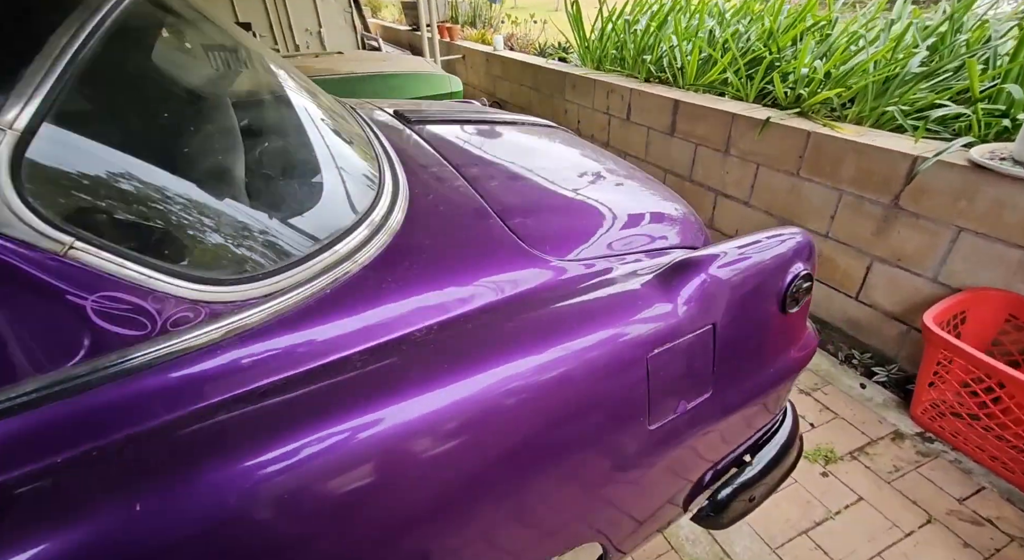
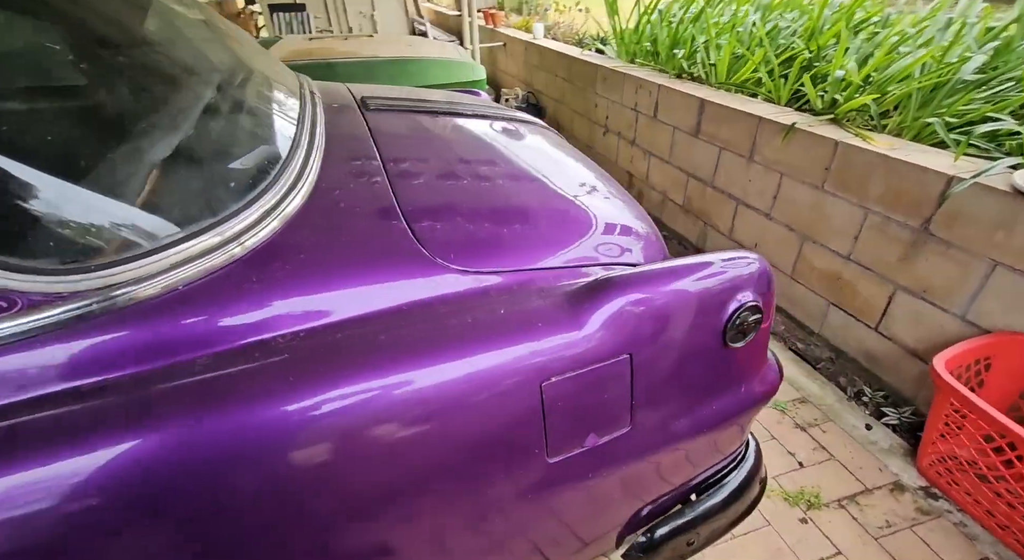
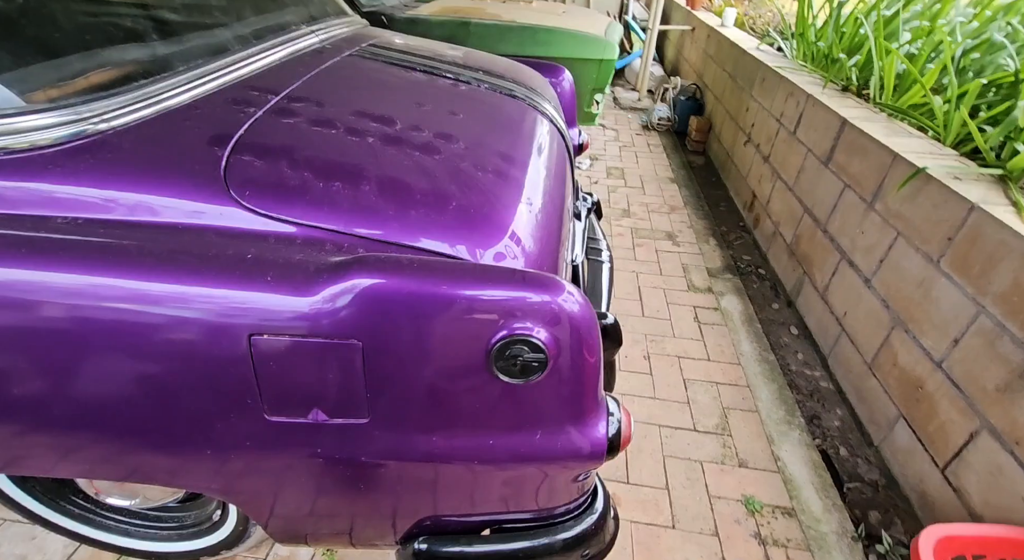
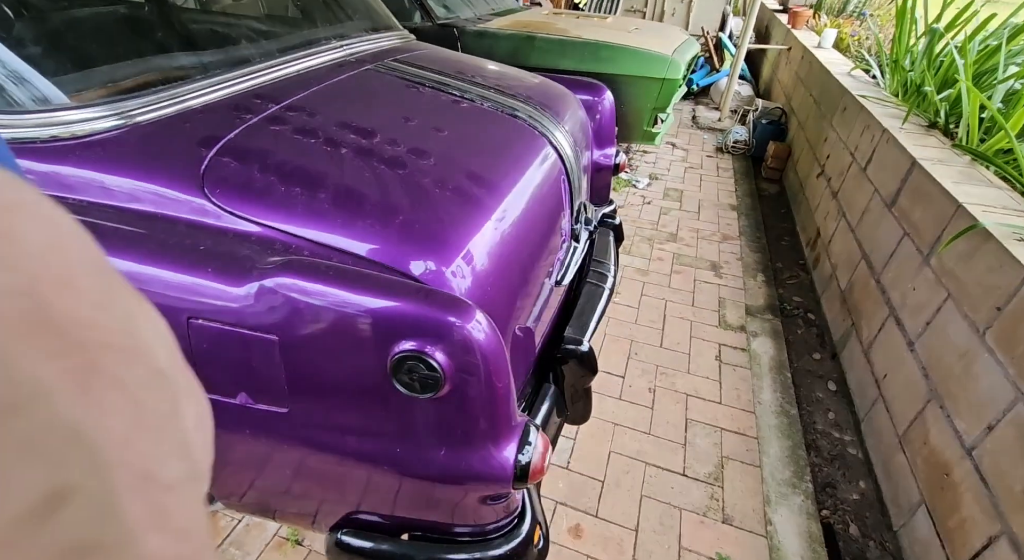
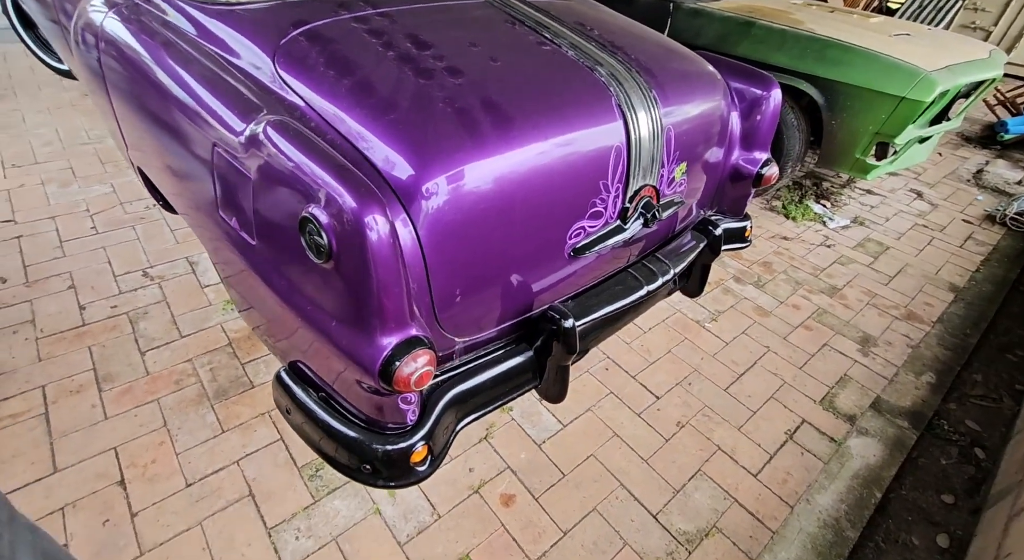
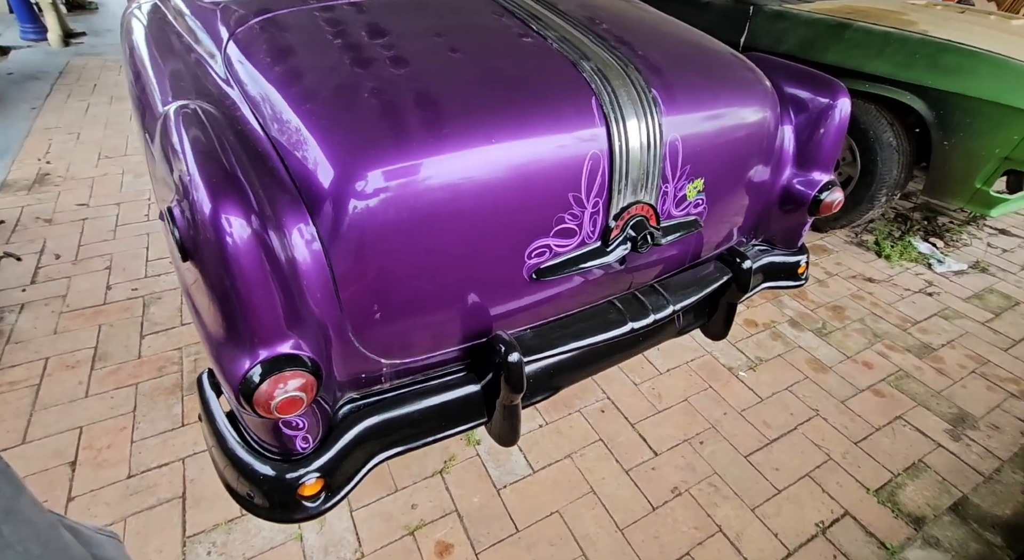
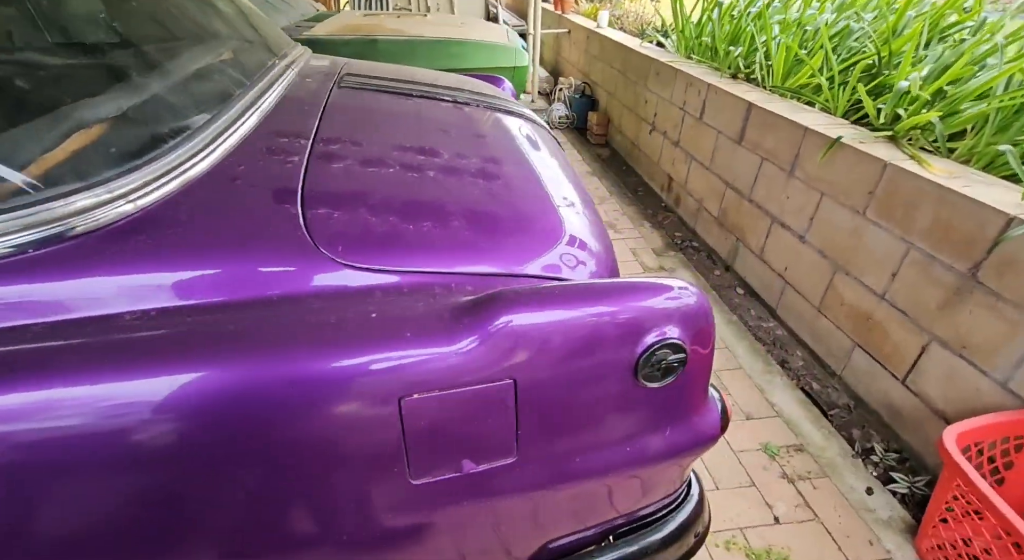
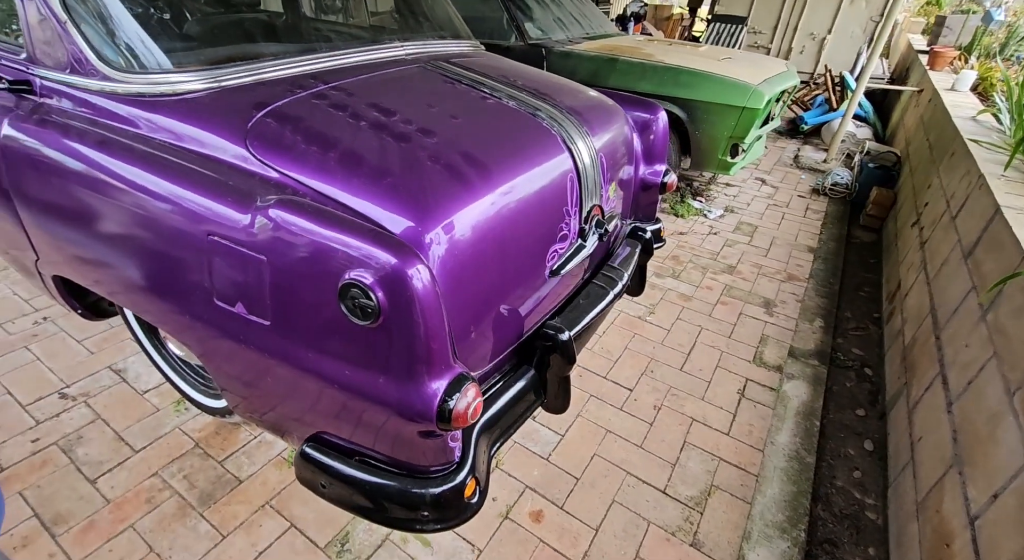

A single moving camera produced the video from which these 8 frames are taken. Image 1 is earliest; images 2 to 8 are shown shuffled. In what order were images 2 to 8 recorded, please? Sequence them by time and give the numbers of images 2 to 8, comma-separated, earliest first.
2, 7, 3, 4, 8, 5, 6
